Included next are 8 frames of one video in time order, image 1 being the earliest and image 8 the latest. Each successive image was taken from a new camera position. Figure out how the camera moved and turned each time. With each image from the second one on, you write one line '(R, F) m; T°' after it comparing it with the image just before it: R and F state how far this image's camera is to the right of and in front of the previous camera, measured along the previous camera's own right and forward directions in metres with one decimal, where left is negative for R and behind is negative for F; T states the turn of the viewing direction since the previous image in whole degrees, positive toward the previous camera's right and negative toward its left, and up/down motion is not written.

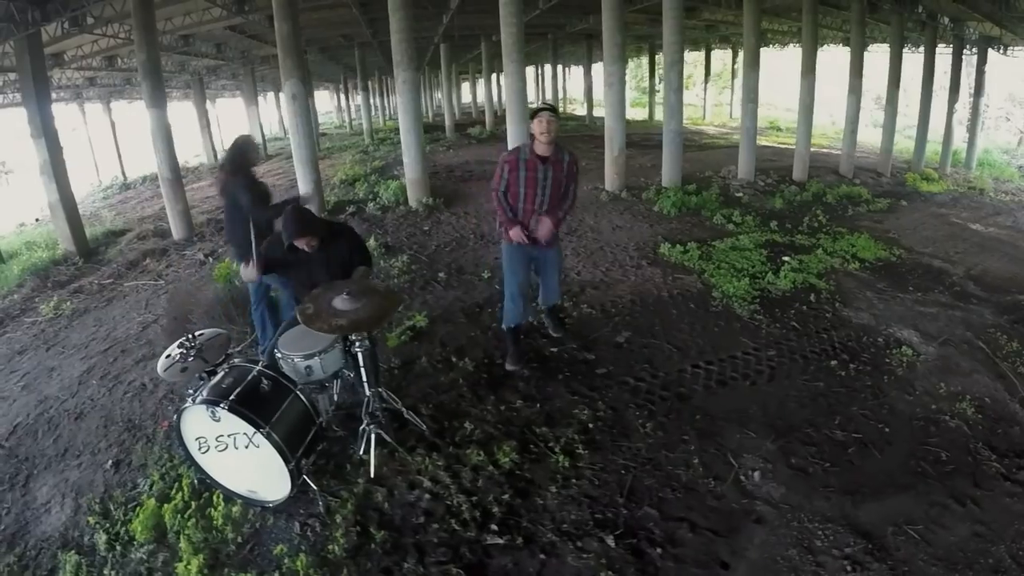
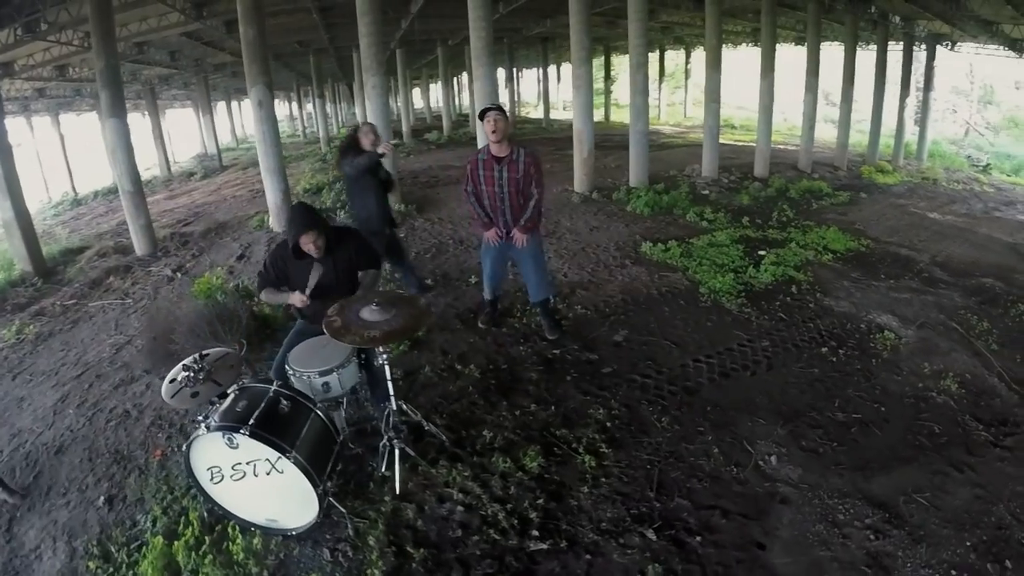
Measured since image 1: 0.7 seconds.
(-0.4, 0.0) m; +4°
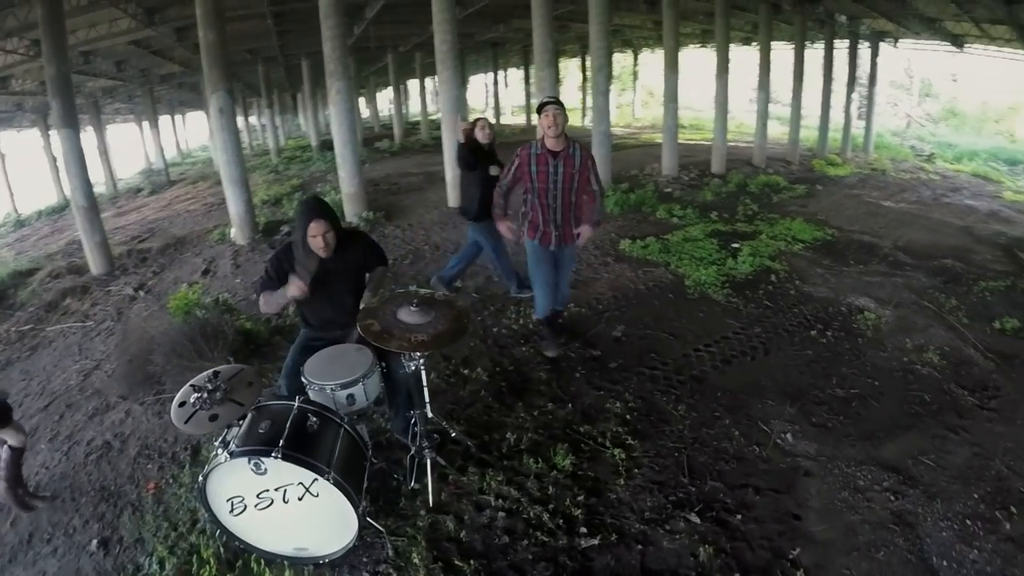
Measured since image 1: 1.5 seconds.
(-0.5, -0.1) m; +5°
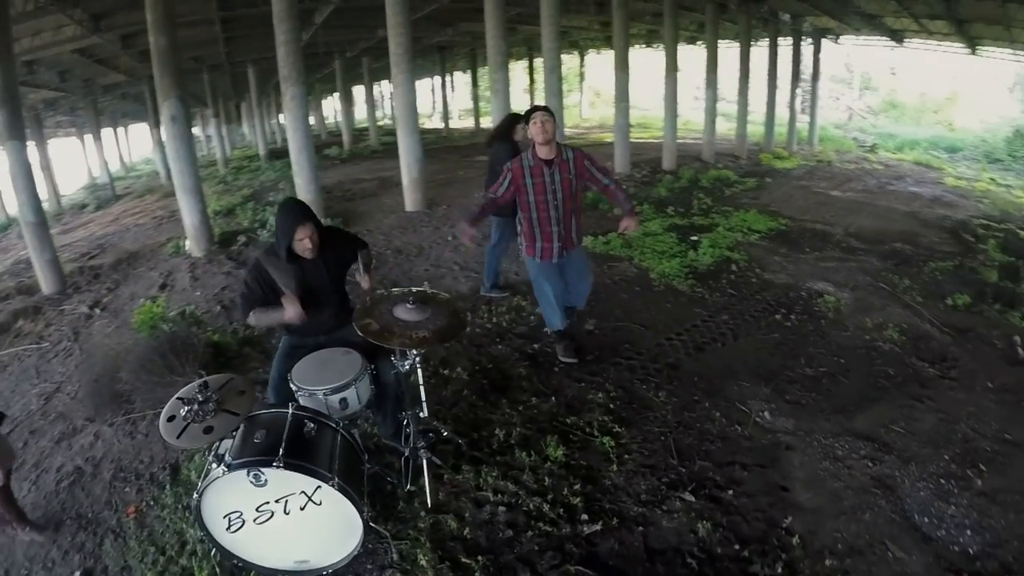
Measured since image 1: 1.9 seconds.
(-0.3, -0.1) m; +4°
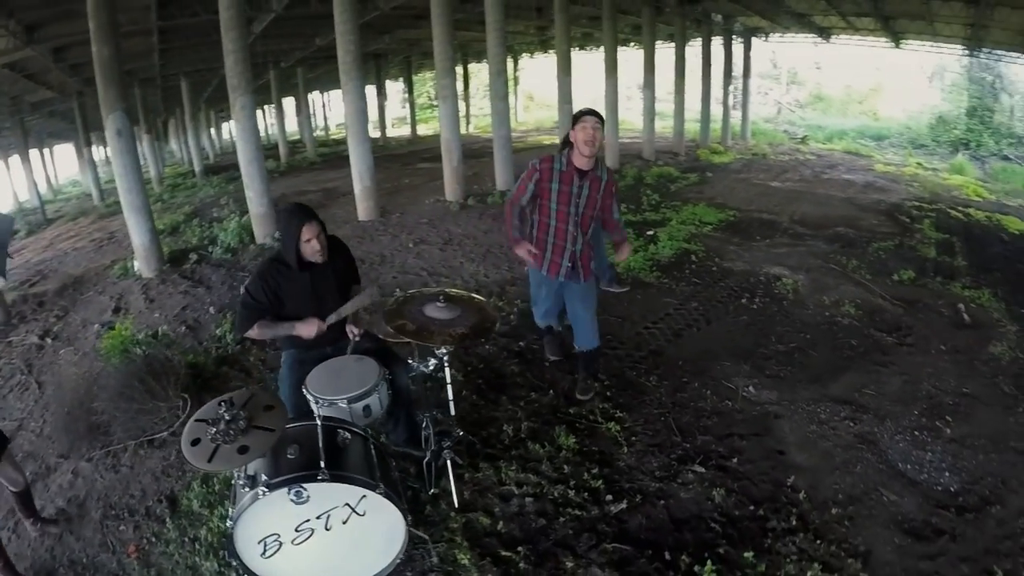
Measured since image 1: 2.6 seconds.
(-0.5, -0.2) m; +5°
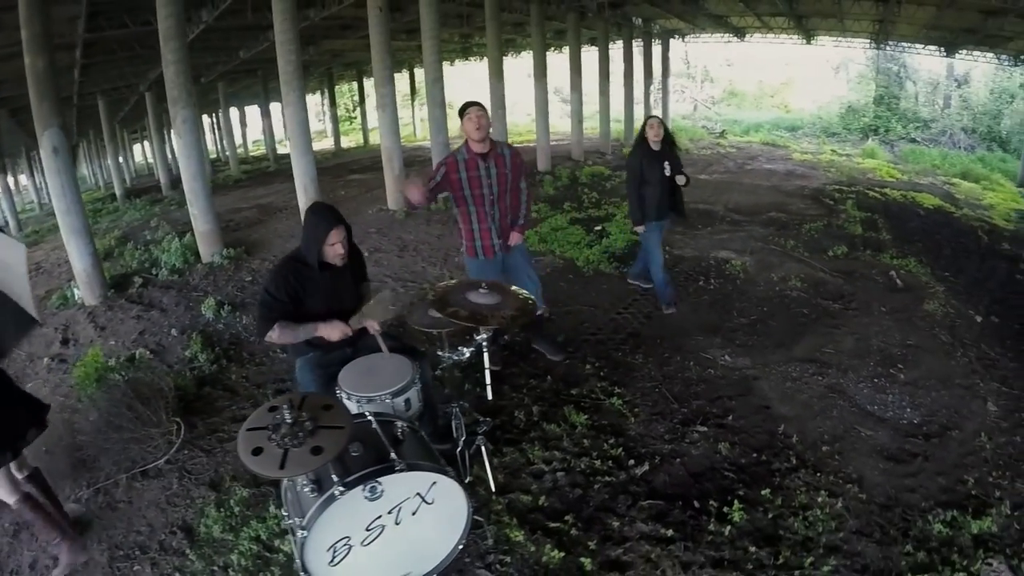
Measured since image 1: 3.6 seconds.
(-0.7, -0.4) m; +7°
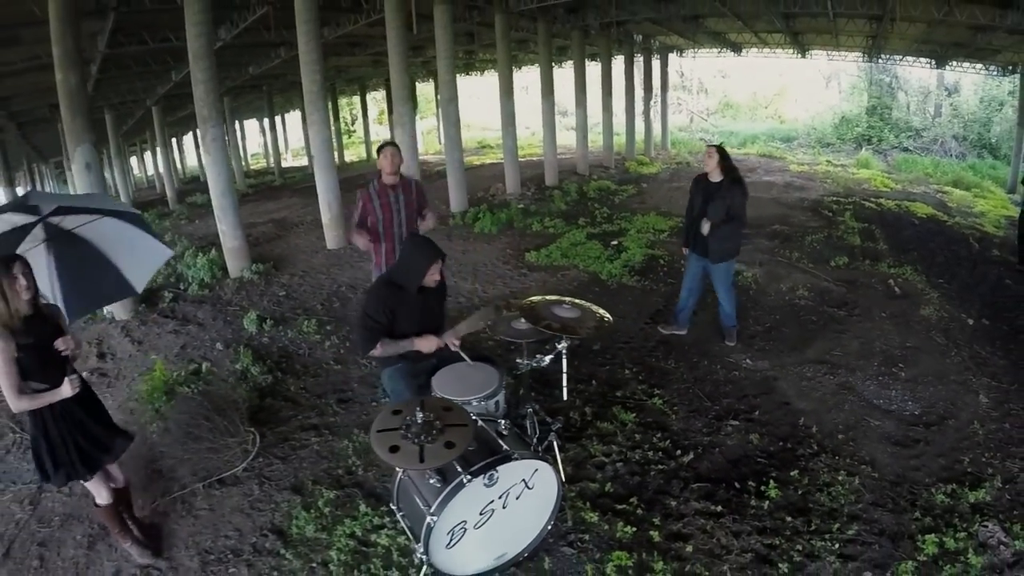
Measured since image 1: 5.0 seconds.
(-0.5, -0.8) m; +1°
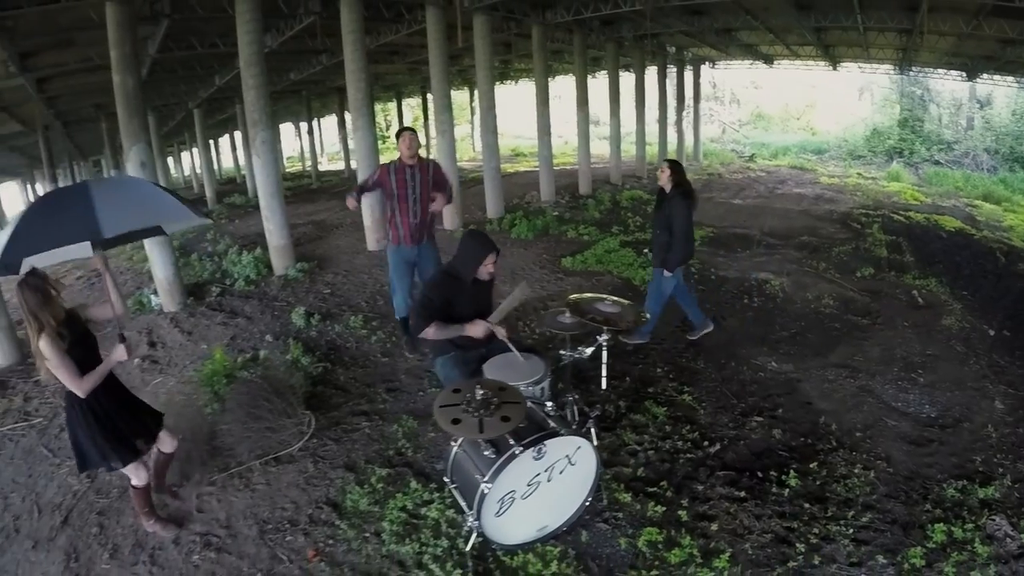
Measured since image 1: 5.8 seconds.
(-0.2, -0.5) m; -2°
